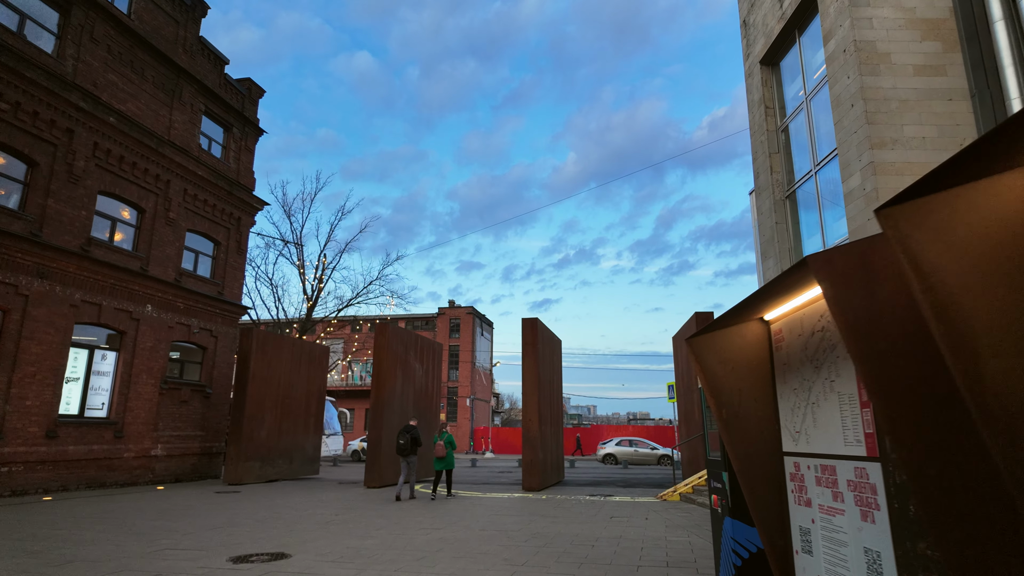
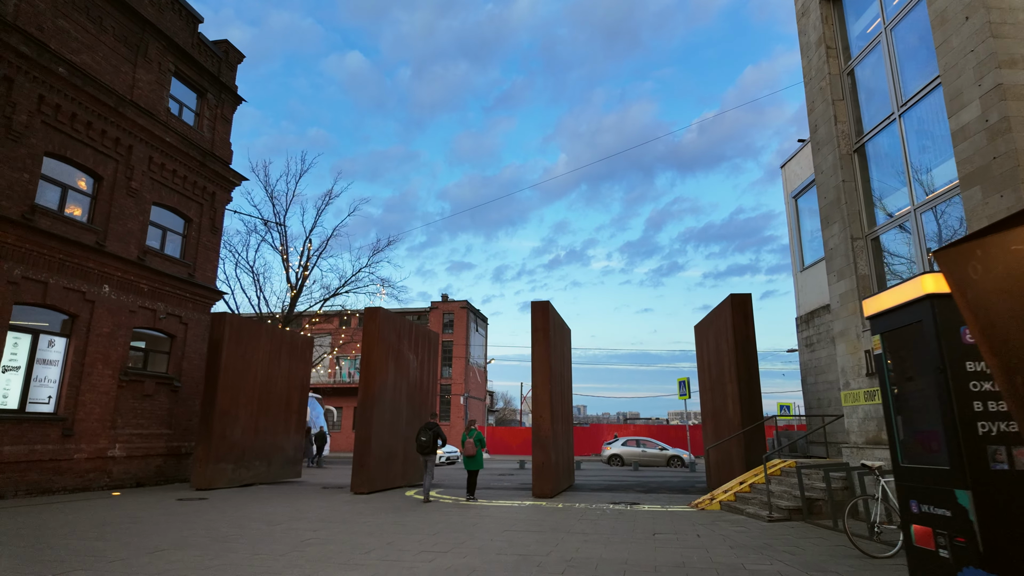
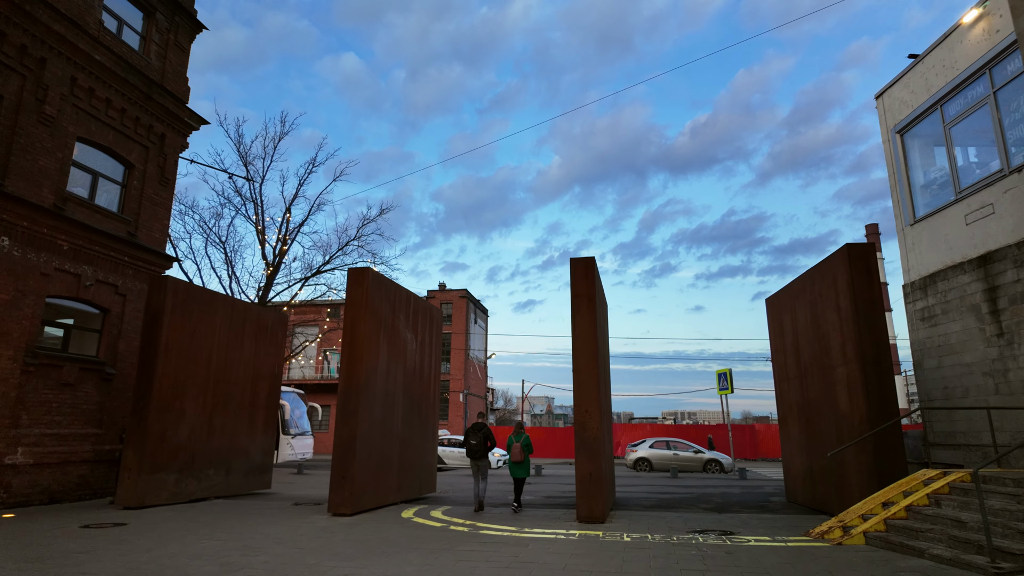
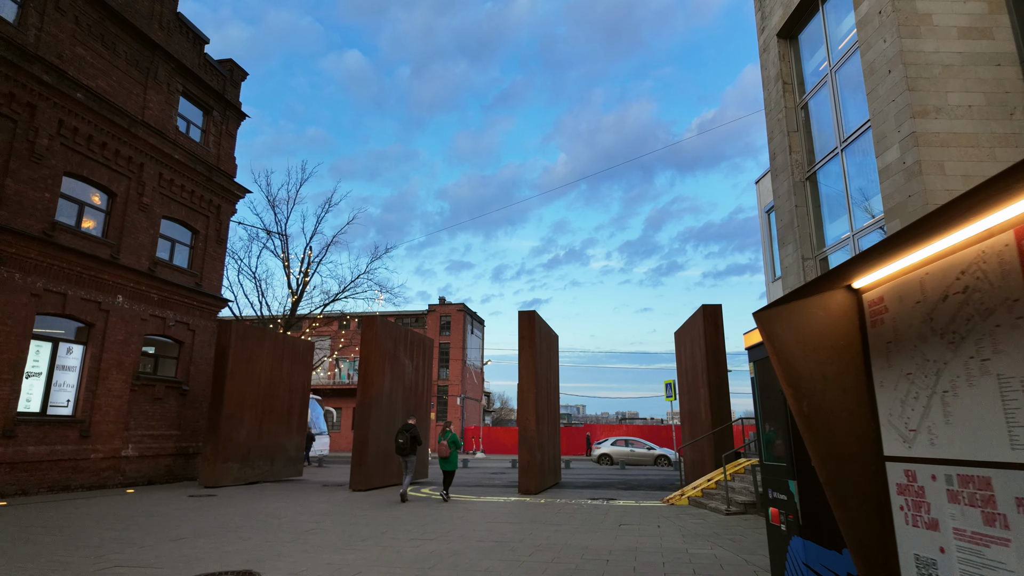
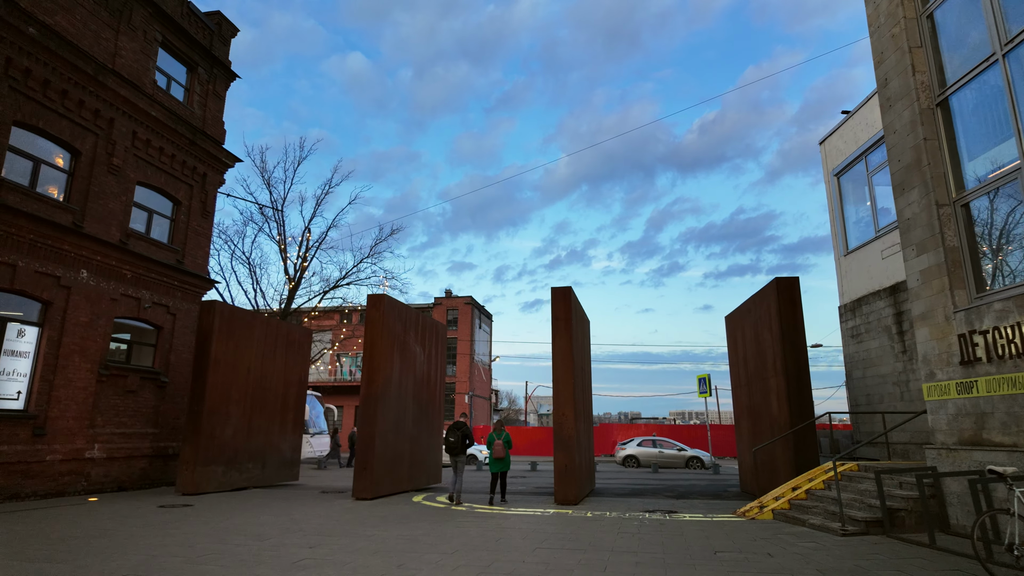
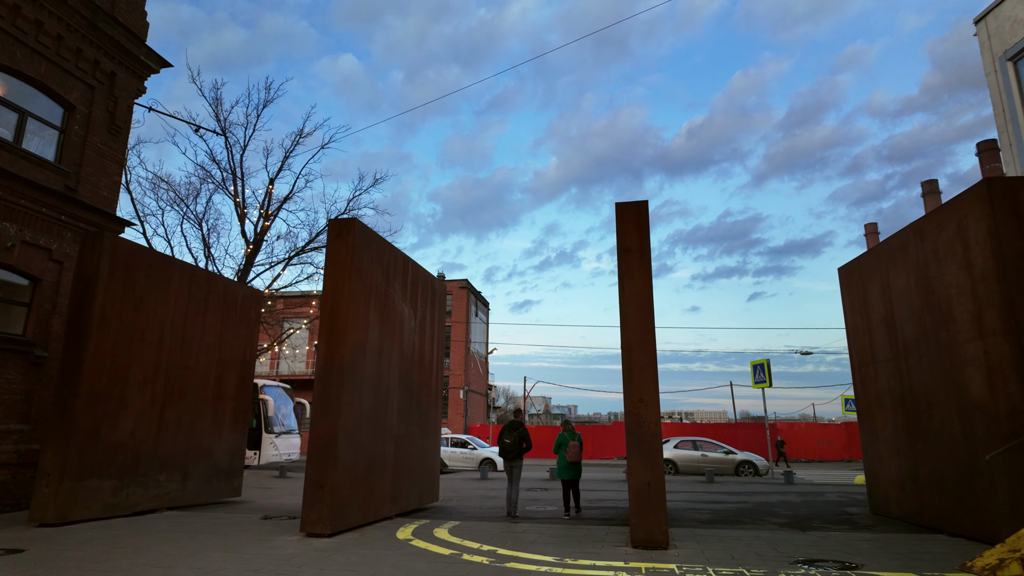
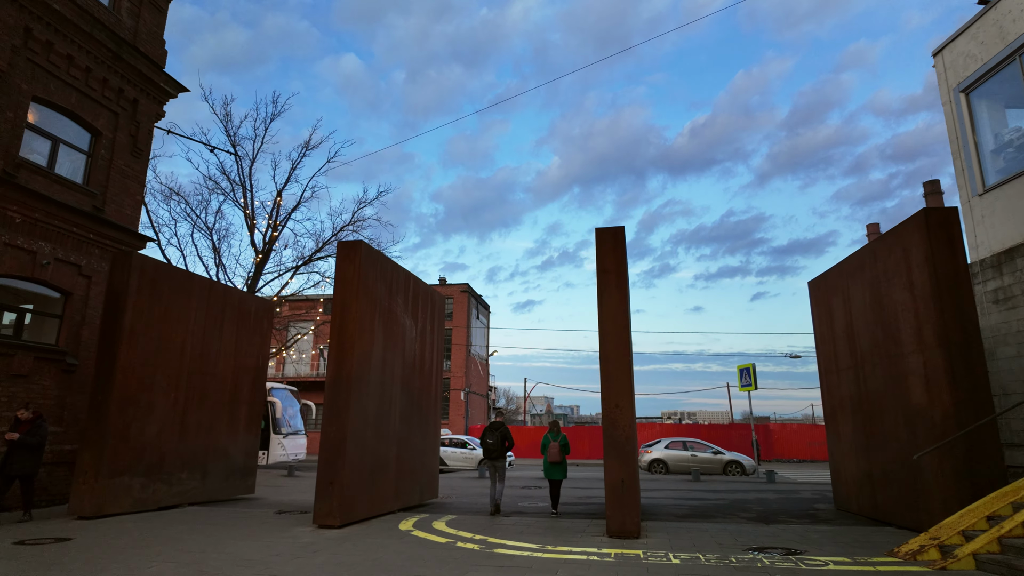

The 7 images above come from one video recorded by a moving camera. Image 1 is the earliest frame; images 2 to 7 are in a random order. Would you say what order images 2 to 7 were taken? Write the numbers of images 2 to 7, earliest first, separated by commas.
4, 2, 5, 3, 7, 6
